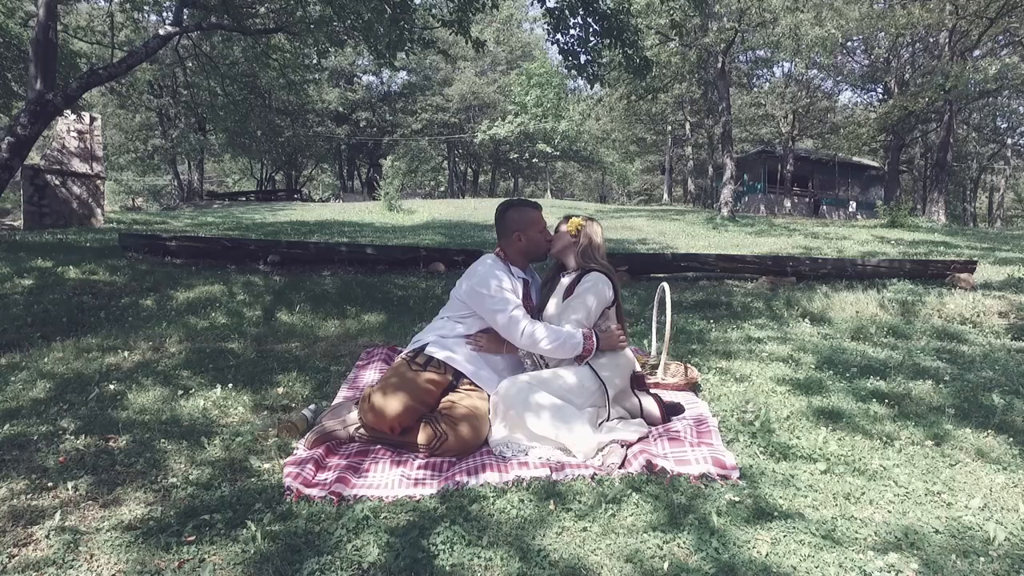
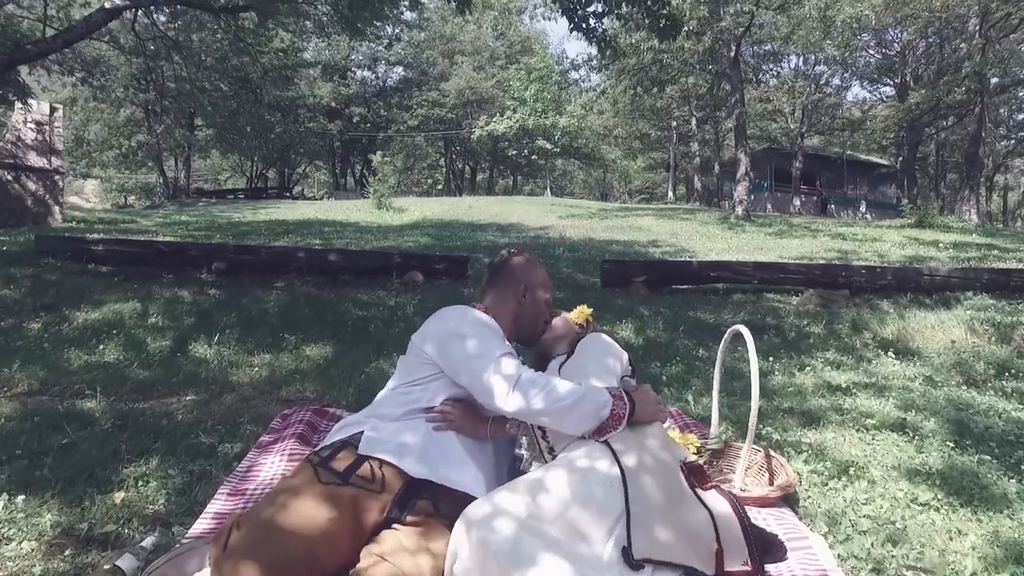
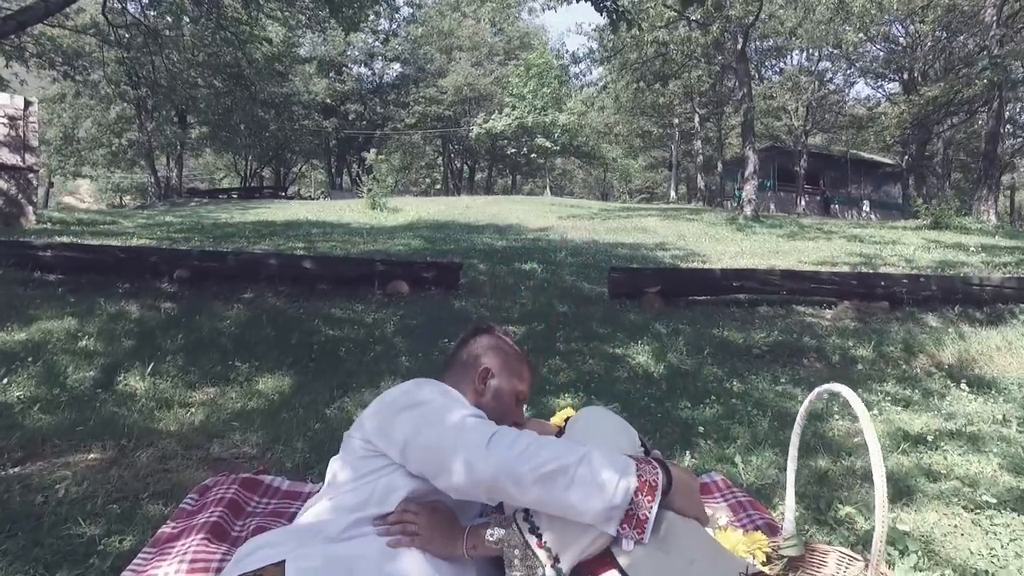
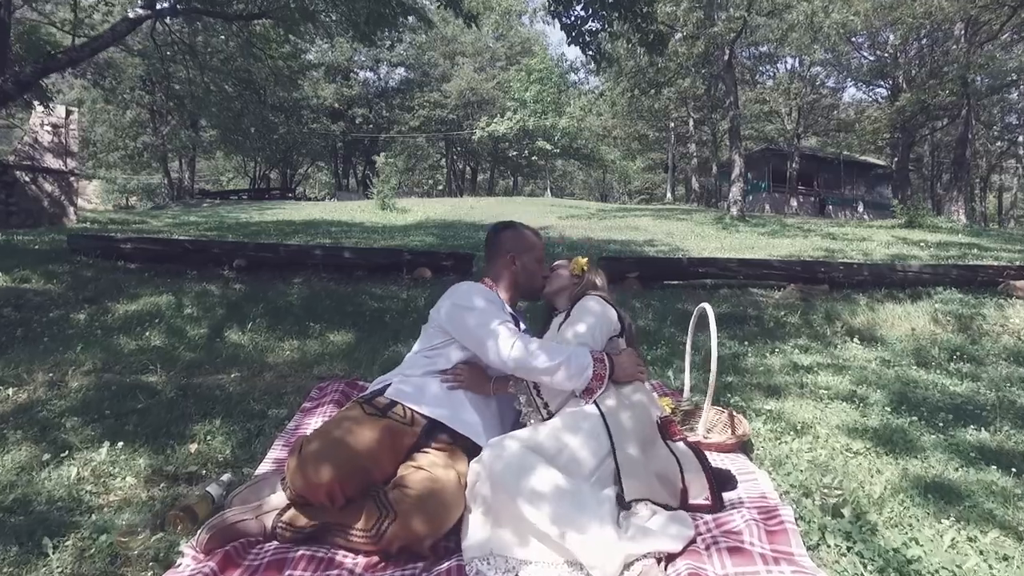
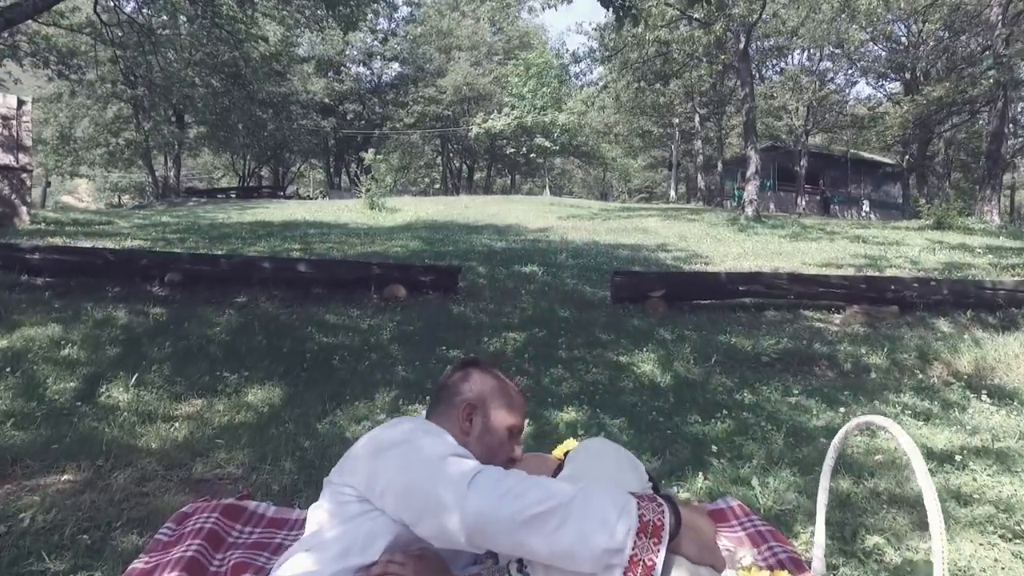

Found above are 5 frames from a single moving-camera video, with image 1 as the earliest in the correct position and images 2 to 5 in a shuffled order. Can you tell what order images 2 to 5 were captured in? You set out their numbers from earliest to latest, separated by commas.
4, 2, 3, 5
